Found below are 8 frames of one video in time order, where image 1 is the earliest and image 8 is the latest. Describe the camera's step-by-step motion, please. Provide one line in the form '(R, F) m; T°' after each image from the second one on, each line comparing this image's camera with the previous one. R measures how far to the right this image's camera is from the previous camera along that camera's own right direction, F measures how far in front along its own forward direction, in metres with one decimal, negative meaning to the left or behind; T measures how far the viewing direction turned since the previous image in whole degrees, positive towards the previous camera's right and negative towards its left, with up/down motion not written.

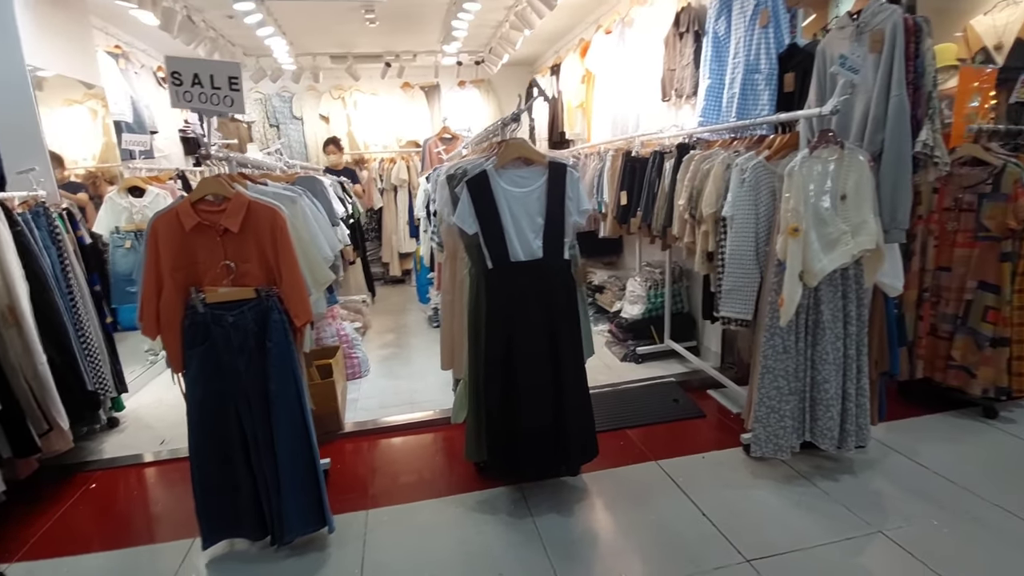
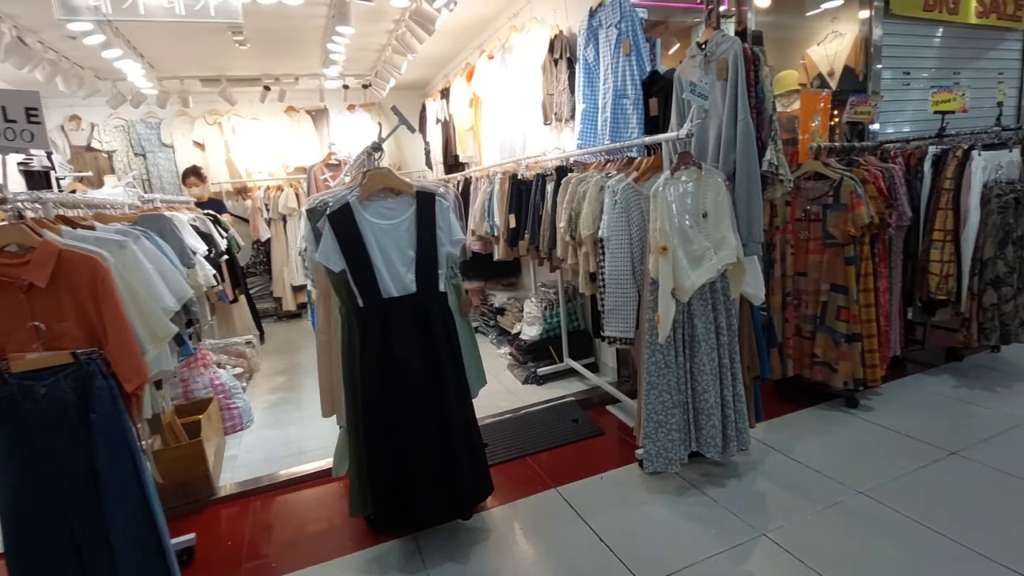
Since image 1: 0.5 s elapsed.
(+0.1, +0.1) m; +9°
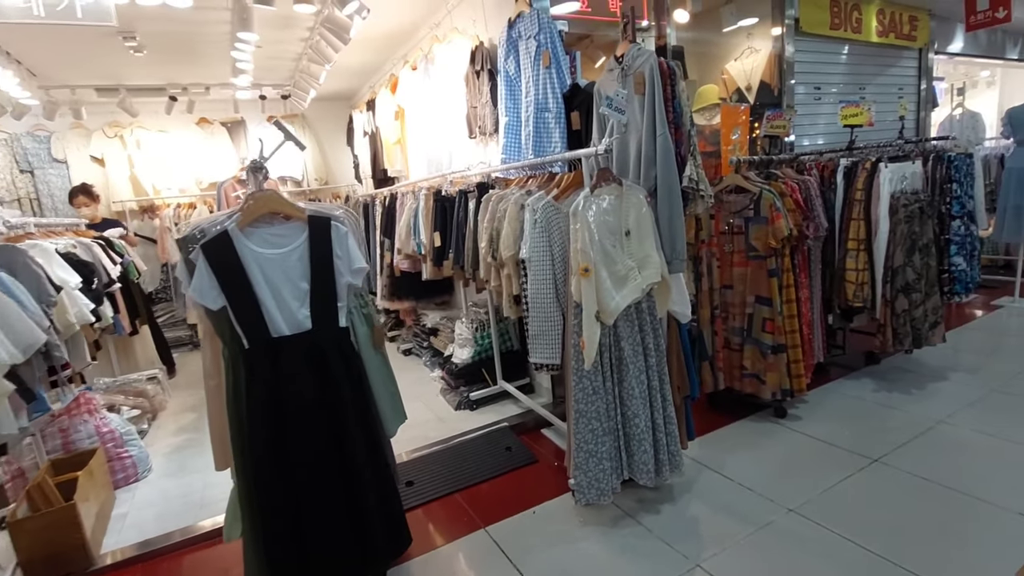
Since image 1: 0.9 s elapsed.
(+0.1, +0.1) m; +6°
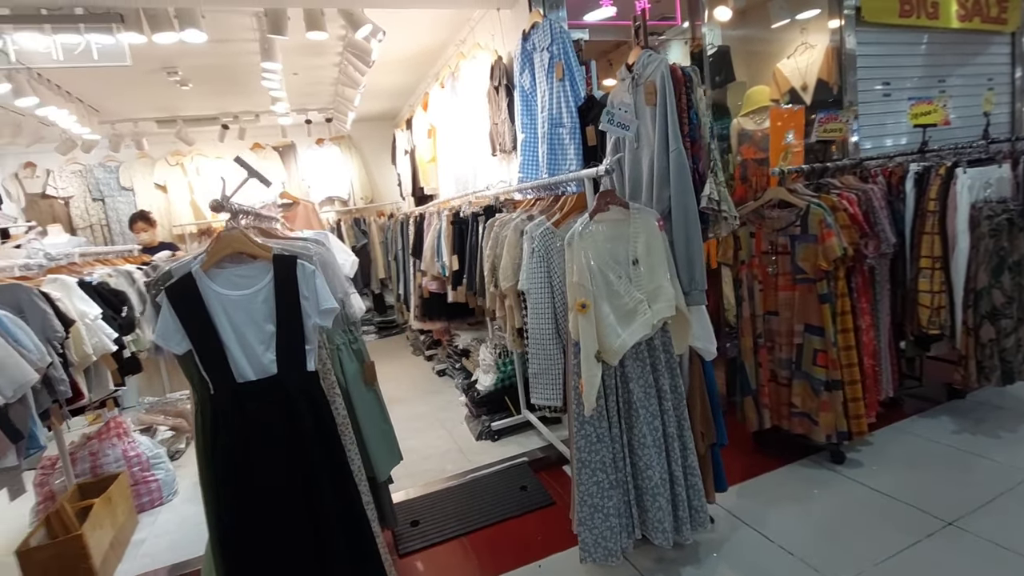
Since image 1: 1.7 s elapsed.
(+0.2, +0.2) m; -7°
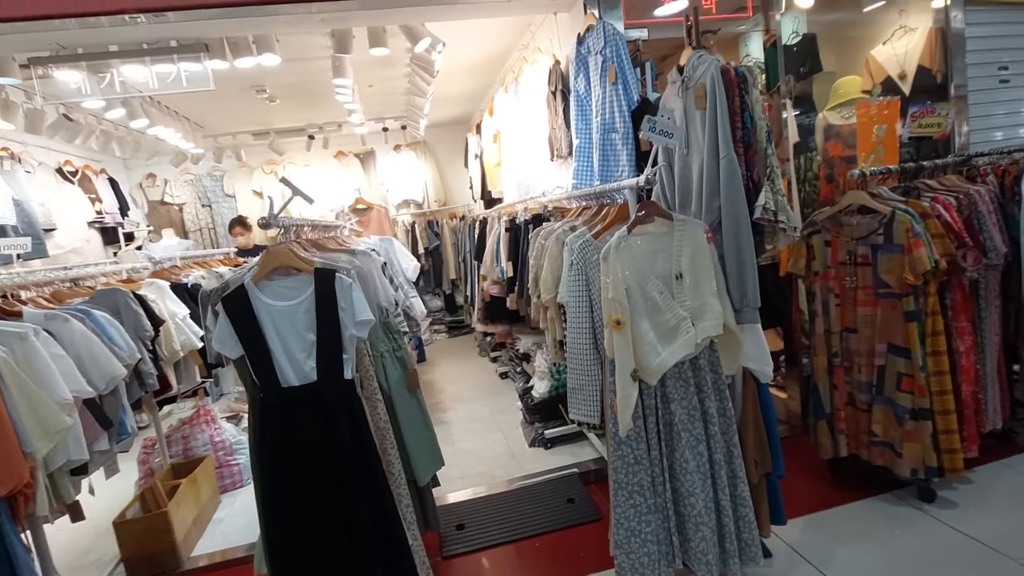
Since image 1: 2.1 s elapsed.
(+0.1, 0.0) m; -9°
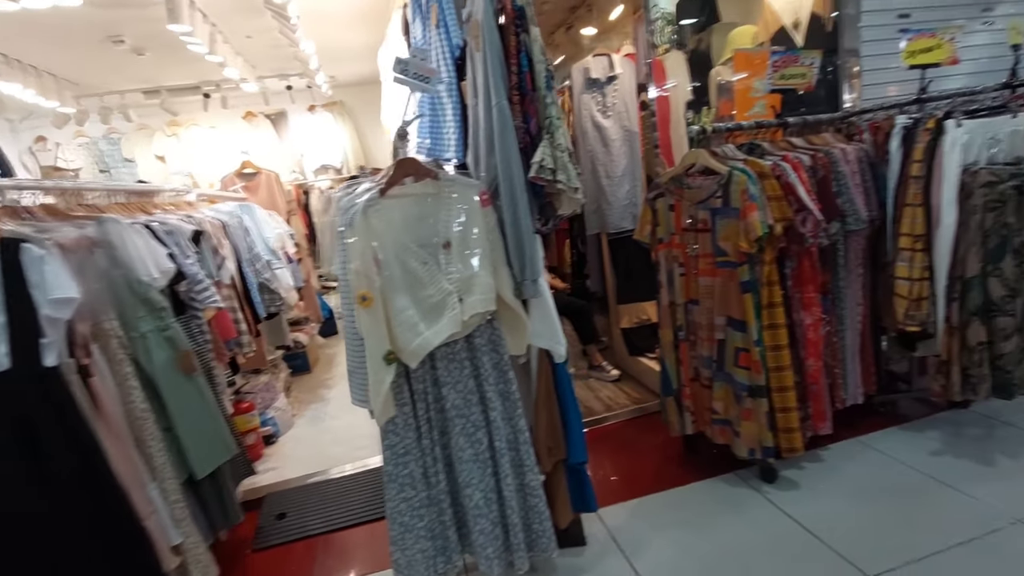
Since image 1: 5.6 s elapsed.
(+0.7, +0.2) m; +2°
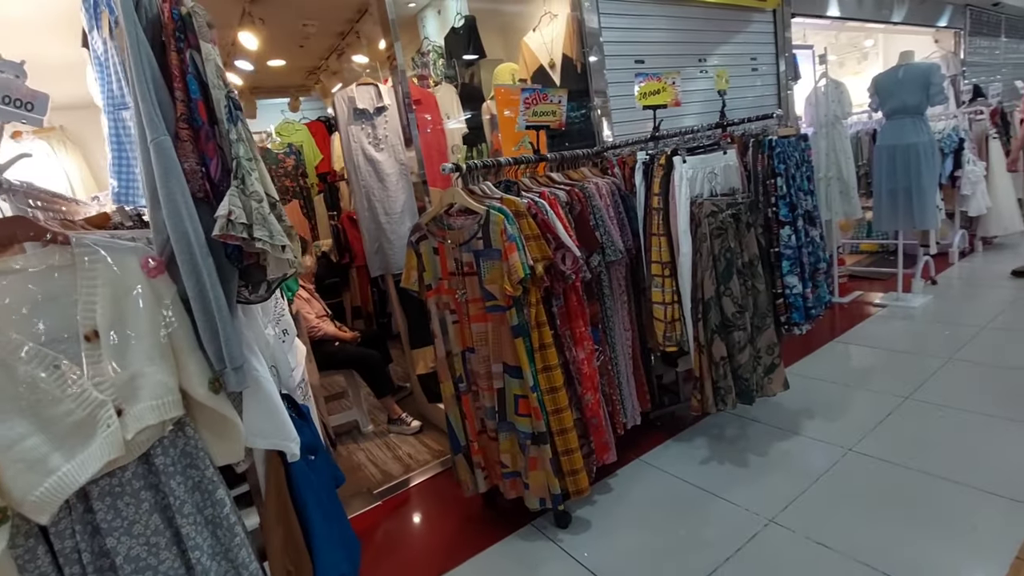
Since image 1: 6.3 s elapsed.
(+0.3, +0.2) m; +19°
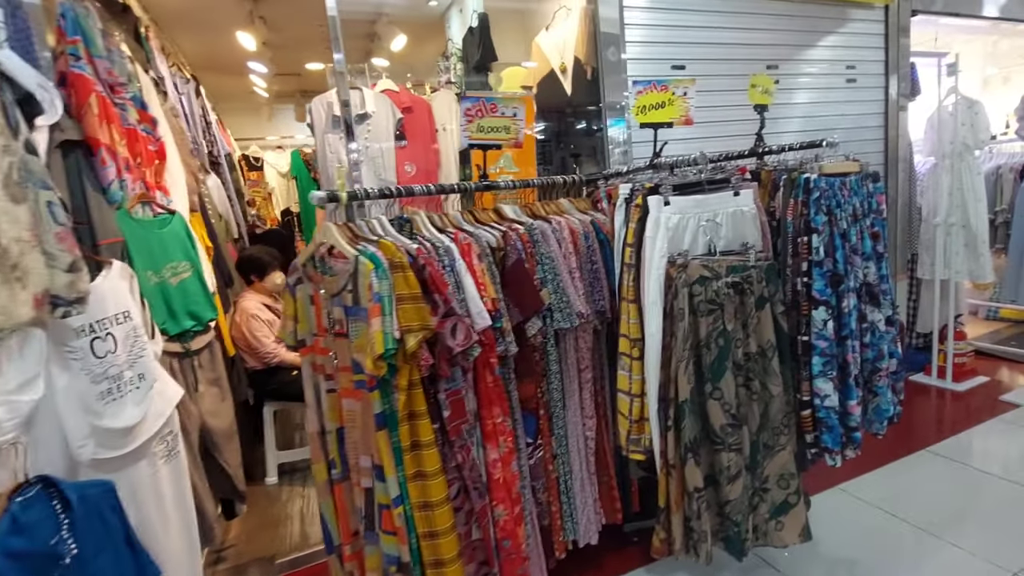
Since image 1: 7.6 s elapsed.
(+0.5, +0.5) m; -11°
